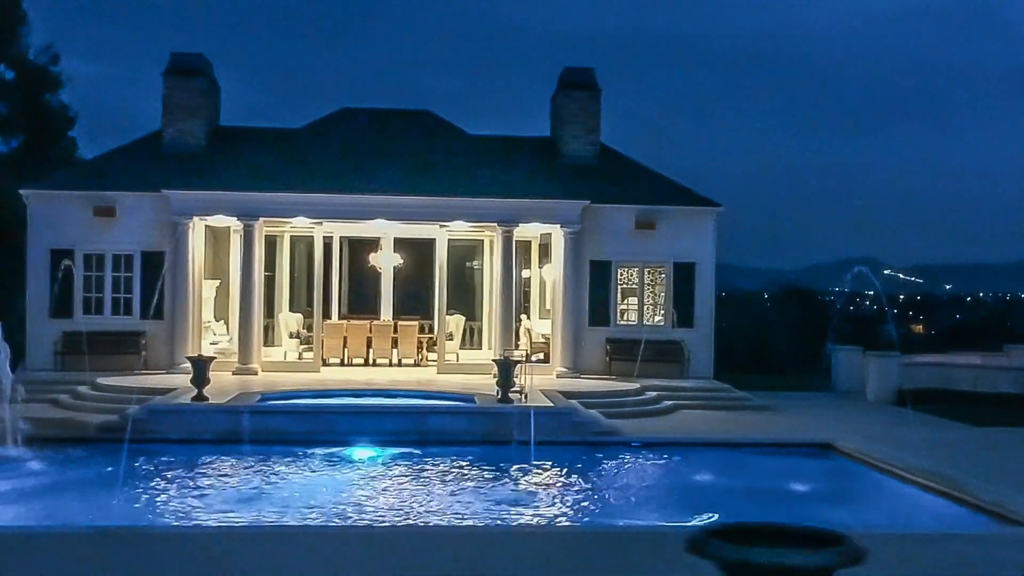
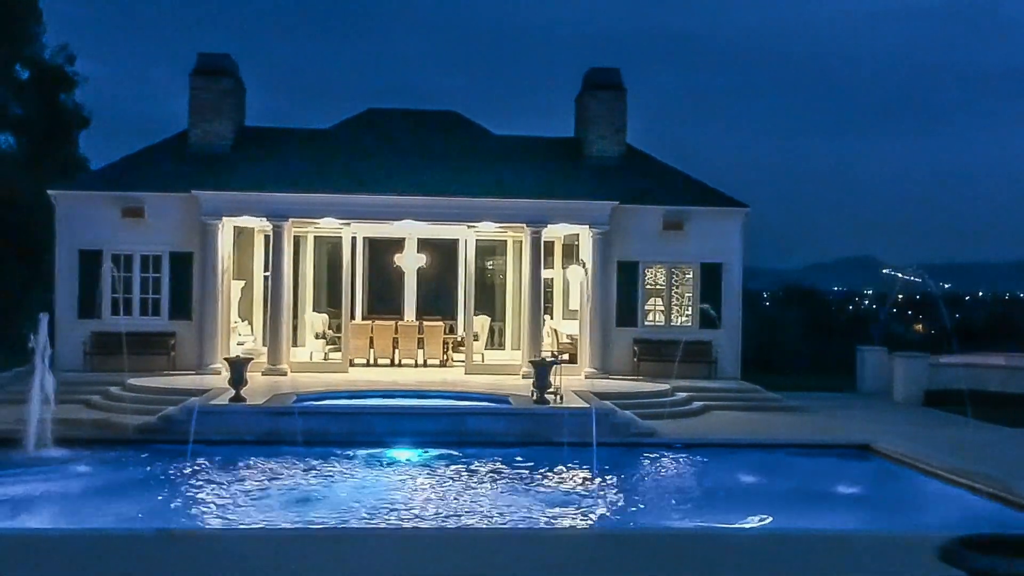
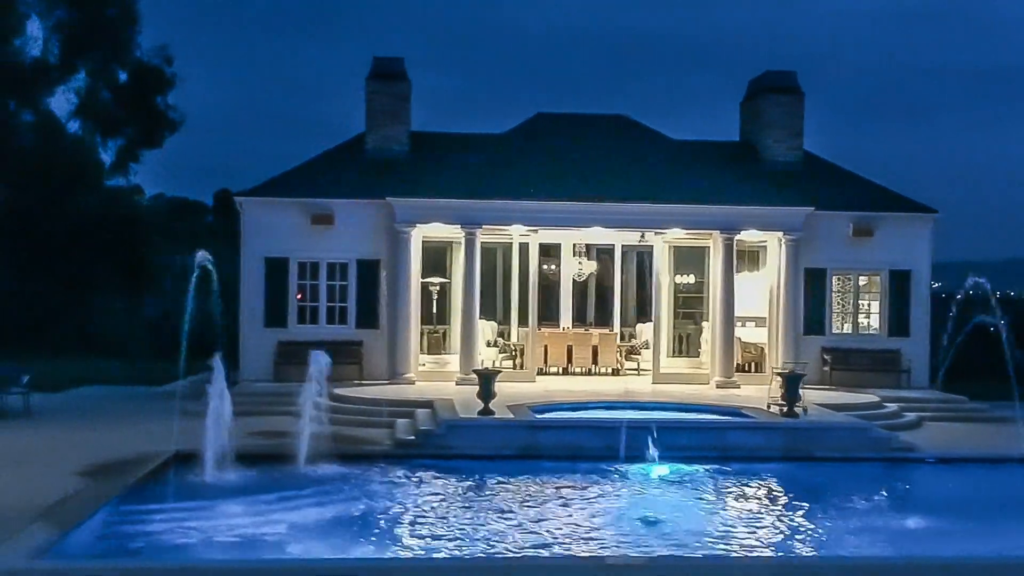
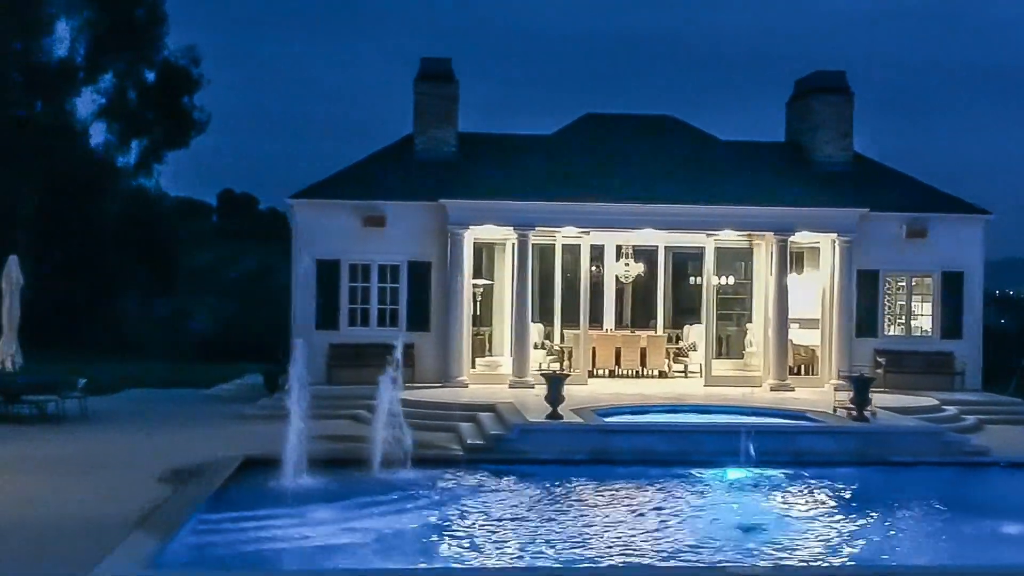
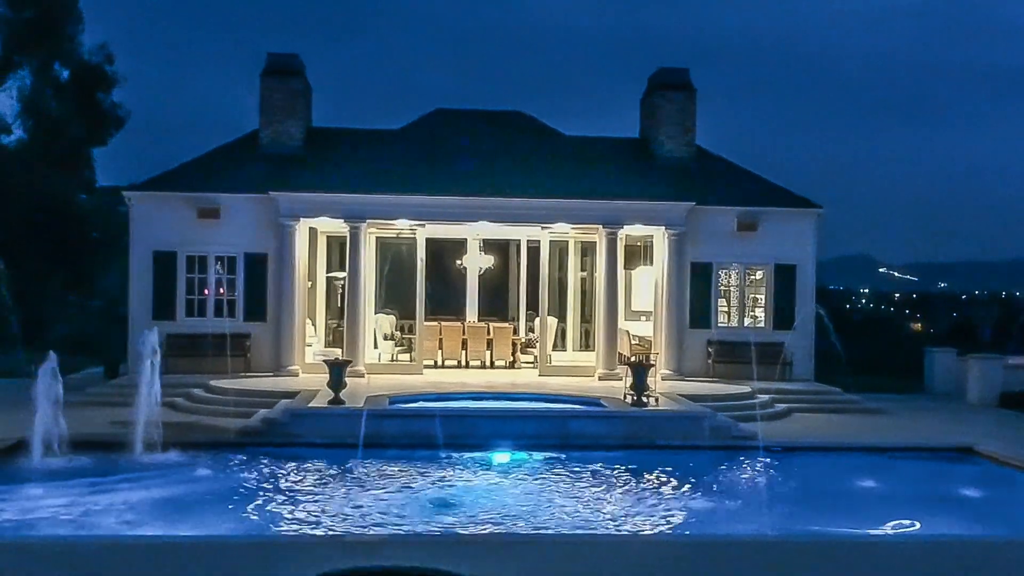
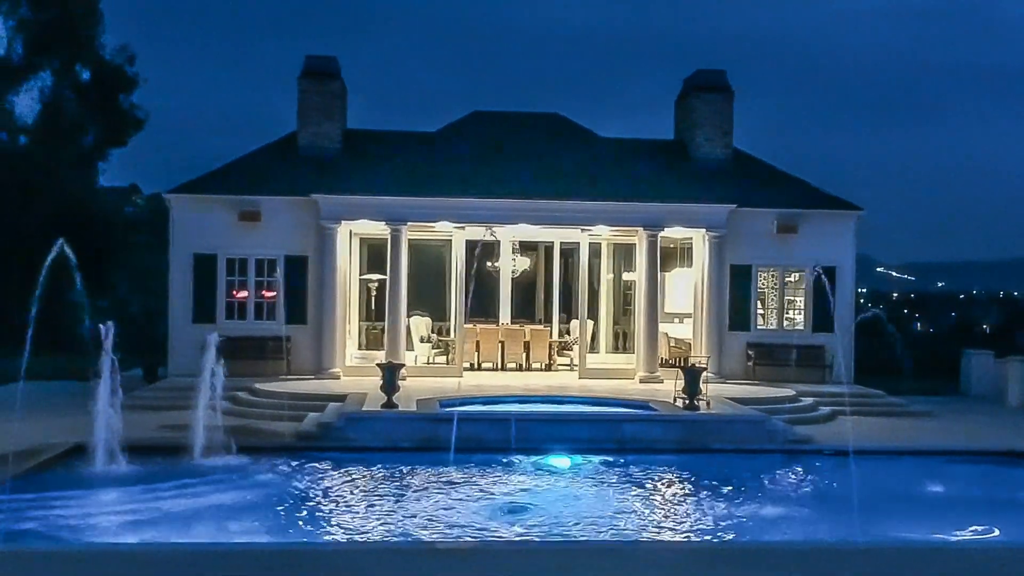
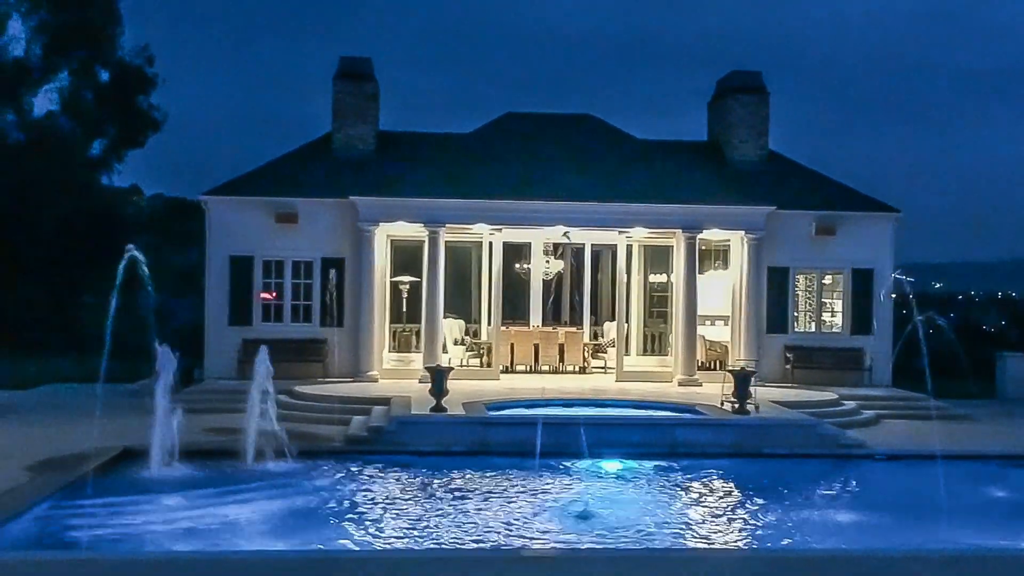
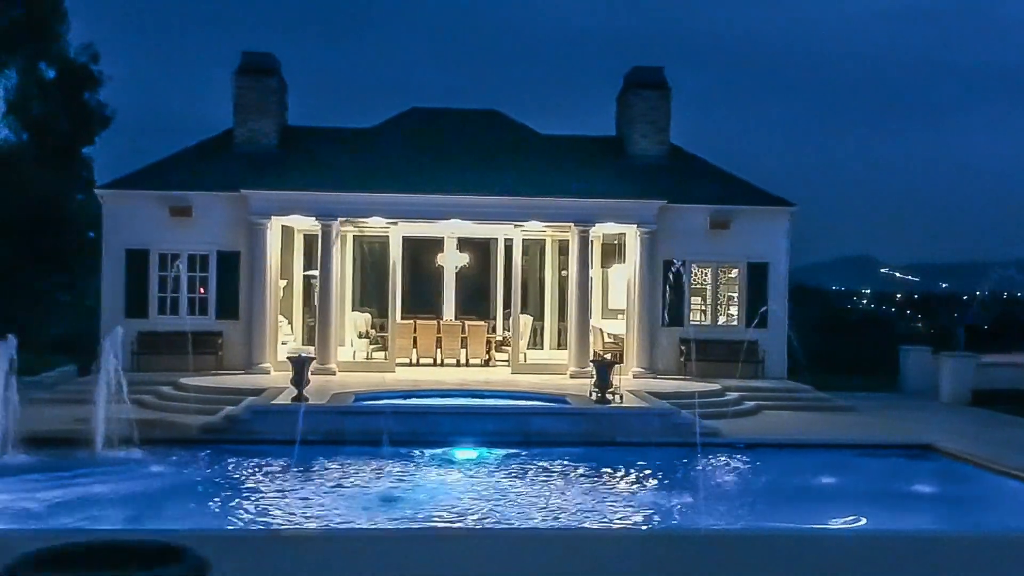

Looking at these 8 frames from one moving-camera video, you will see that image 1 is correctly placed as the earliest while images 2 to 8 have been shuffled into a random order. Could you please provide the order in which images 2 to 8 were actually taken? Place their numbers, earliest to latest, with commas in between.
2, 8, 5, 6, 7, 3, 4
